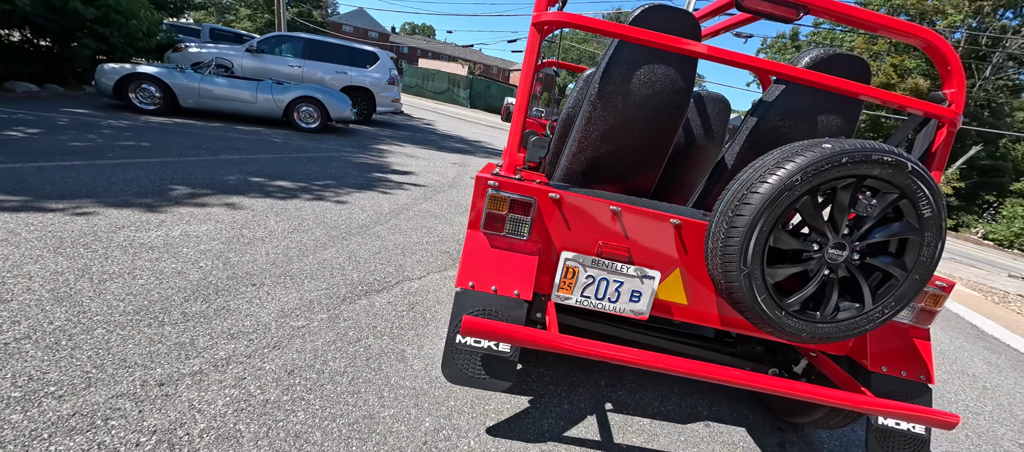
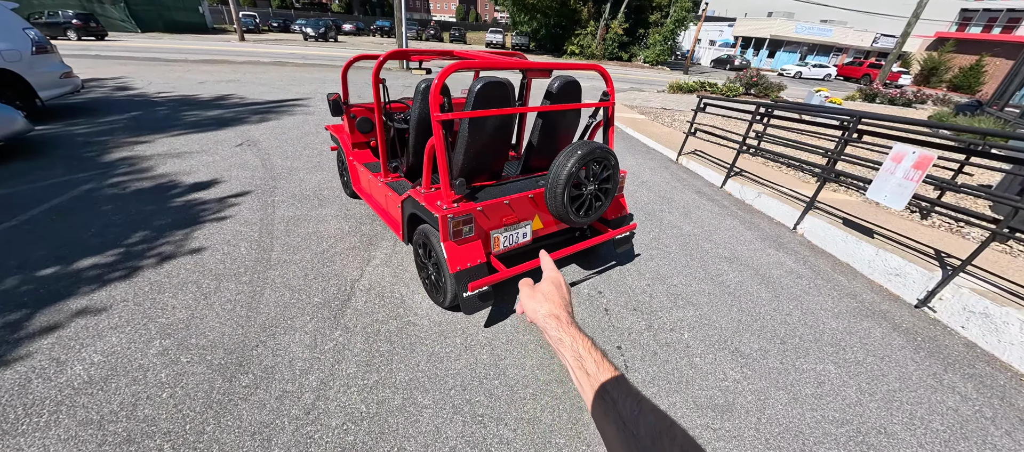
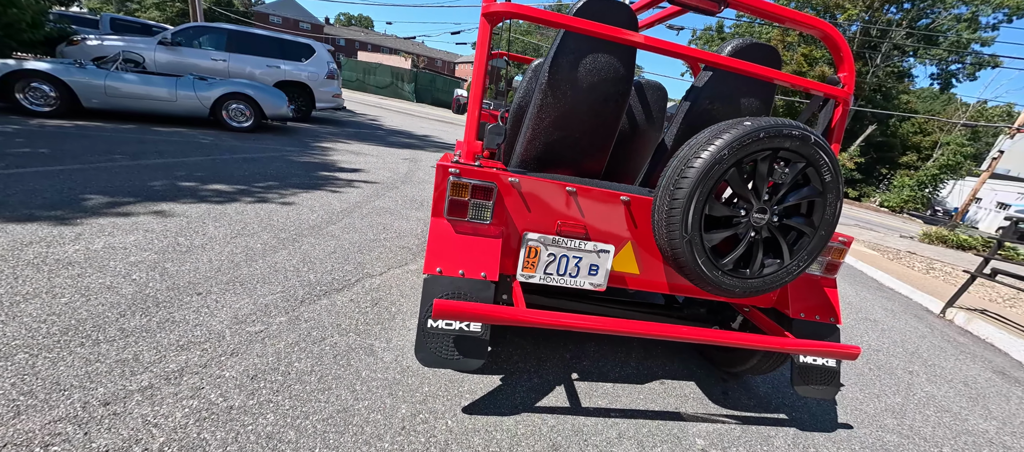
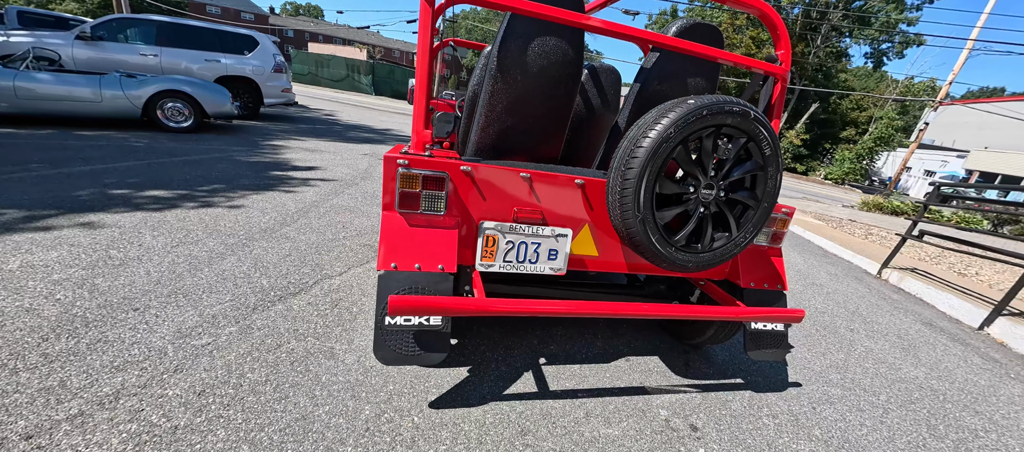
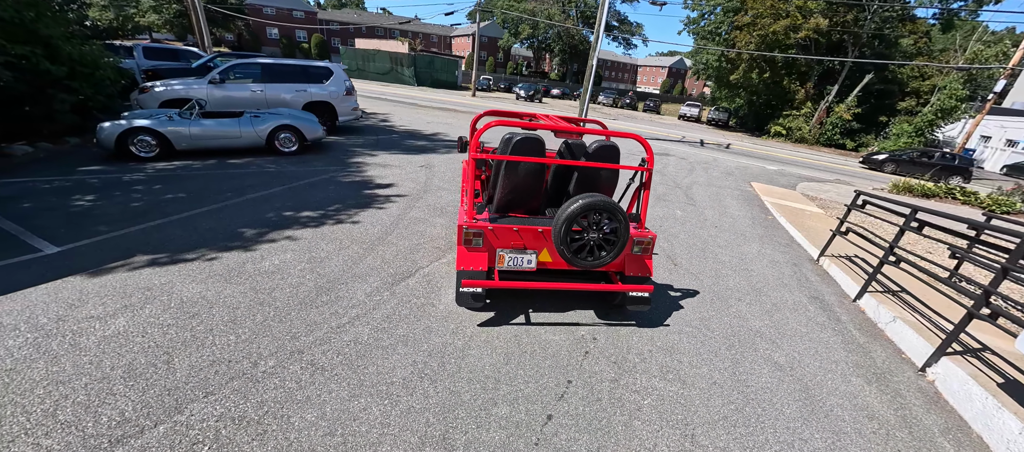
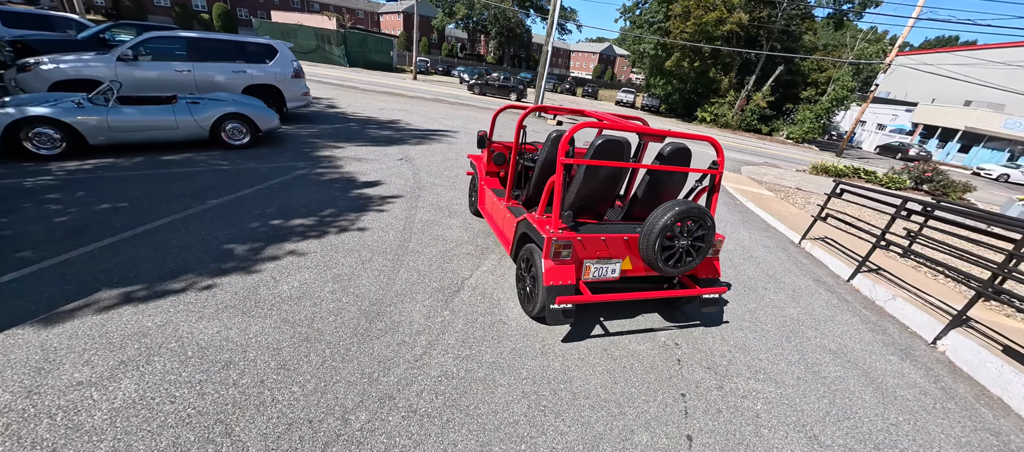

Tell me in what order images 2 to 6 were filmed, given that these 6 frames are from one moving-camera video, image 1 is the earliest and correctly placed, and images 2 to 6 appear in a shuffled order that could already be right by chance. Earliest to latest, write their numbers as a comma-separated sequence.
3, 4, 5, 6, 2
